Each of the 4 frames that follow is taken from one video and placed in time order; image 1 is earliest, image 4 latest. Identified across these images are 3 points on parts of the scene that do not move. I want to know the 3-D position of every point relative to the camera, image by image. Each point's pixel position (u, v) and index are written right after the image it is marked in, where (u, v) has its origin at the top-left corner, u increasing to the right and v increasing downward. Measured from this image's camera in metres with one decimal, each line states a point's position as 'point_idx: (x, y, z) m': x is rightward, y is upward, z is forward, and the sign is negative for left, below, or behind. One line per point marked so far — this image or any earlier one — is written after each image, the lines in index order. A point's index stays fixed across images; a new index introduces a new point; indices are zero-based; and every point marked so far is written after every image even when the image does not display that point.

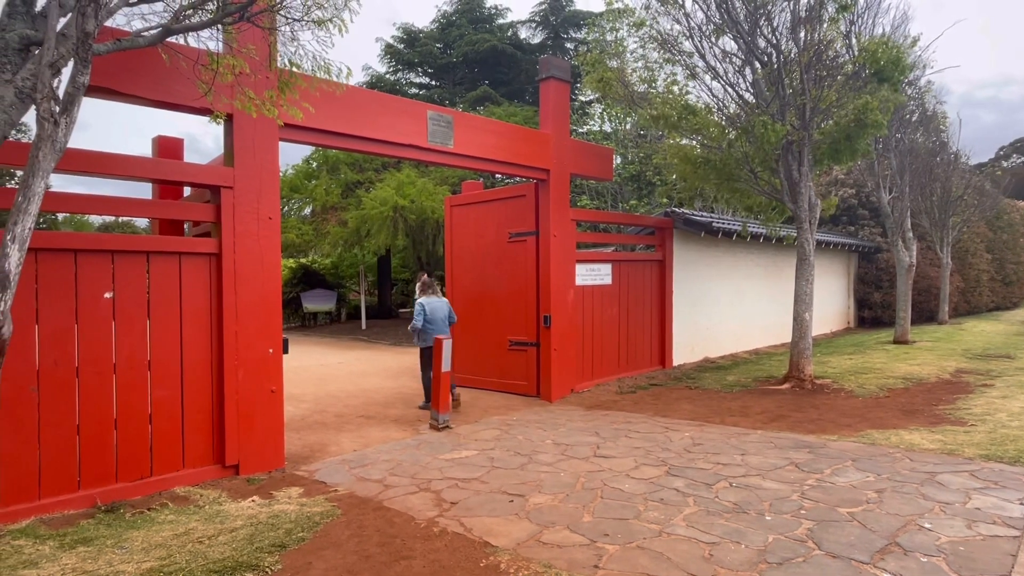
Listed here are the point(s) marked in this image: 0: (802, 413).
0: (+3.4, -1.5, +7.4) m
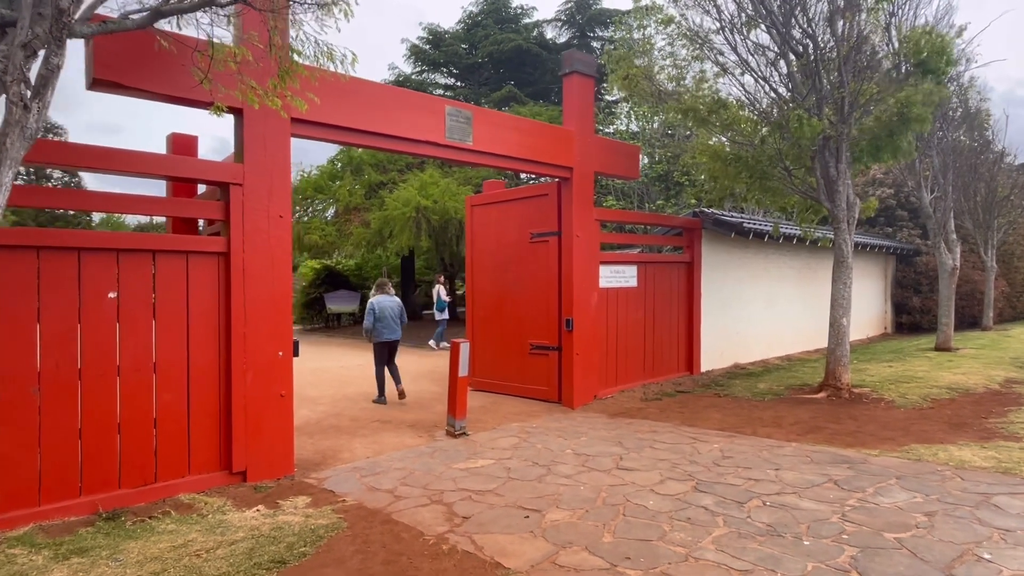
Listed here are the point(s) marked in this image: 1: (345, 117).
0: (+3.7, -1.5, +7.0) m
1: (-1.6, +1.7, +6.1) m
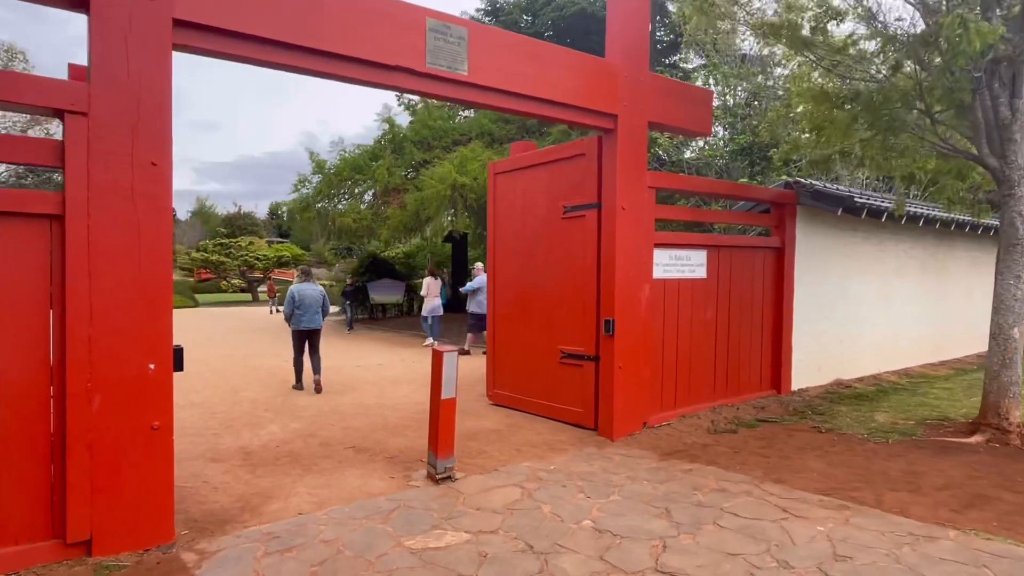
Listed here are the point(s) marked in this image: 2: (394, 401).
0: (+3.7, -1.5, +4.5) m
1: (-1.7, +1.8, +4.2) m
2: (-1.6, -1.5, +8.3) m
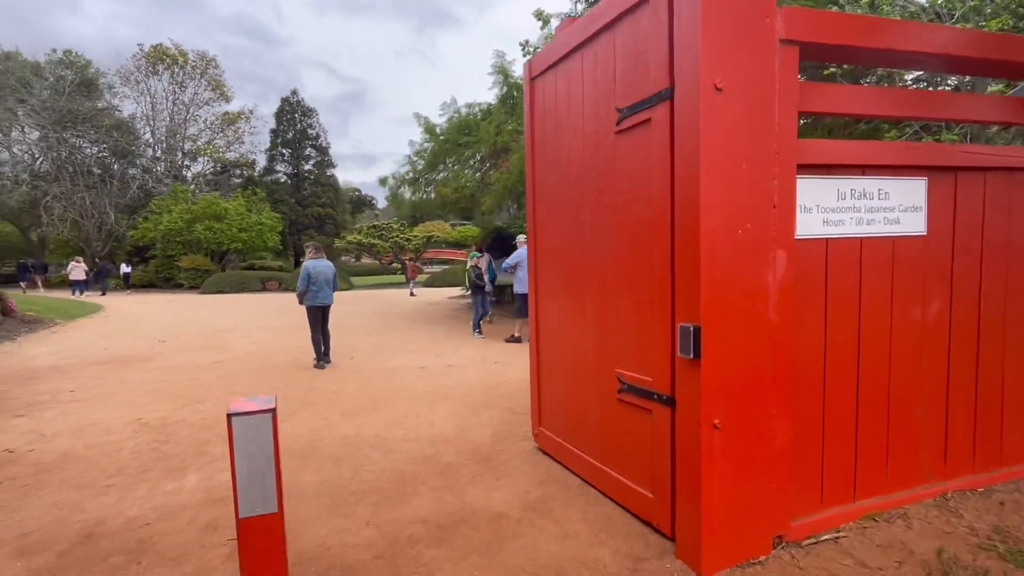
0: (+2.9, -1.4, +0.5) m
1: (-2.3, +1.8, +1.7) m
2: (-1.0, -1.3, +5.7) m
